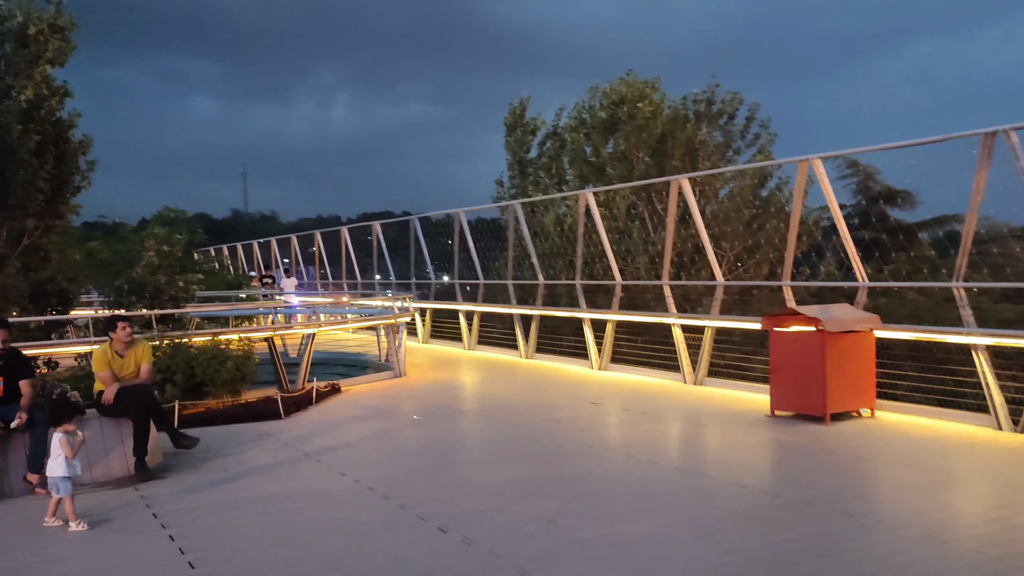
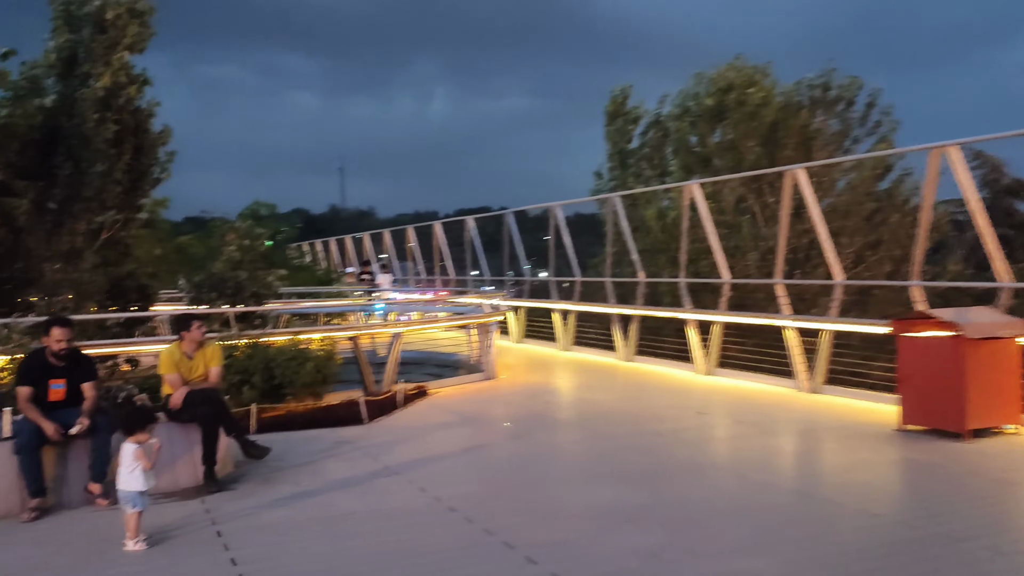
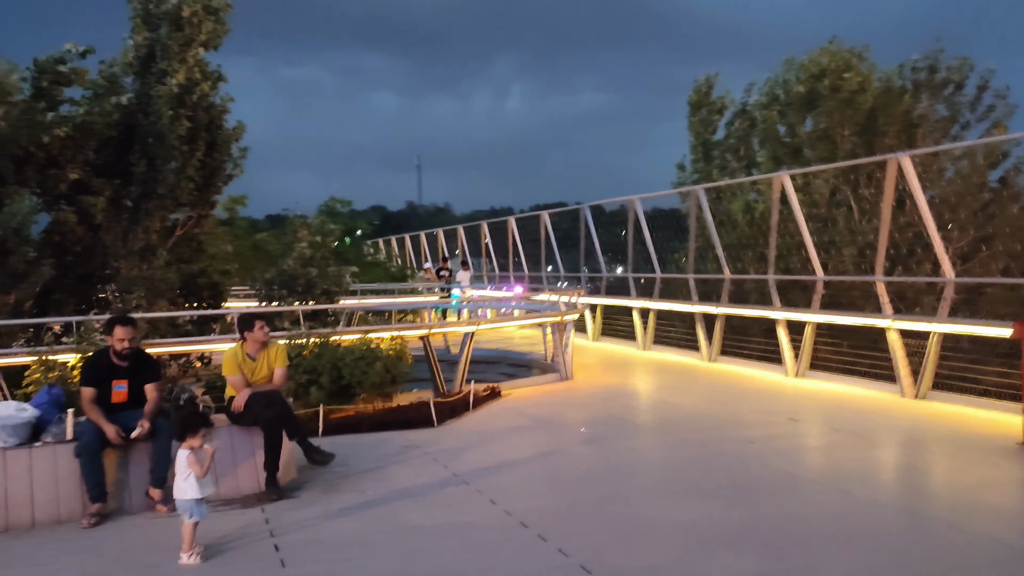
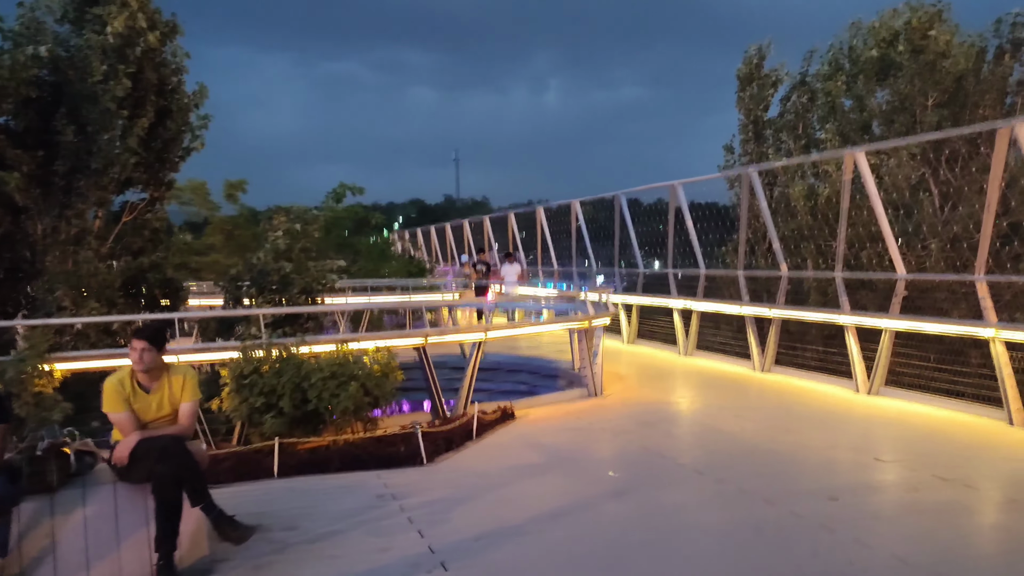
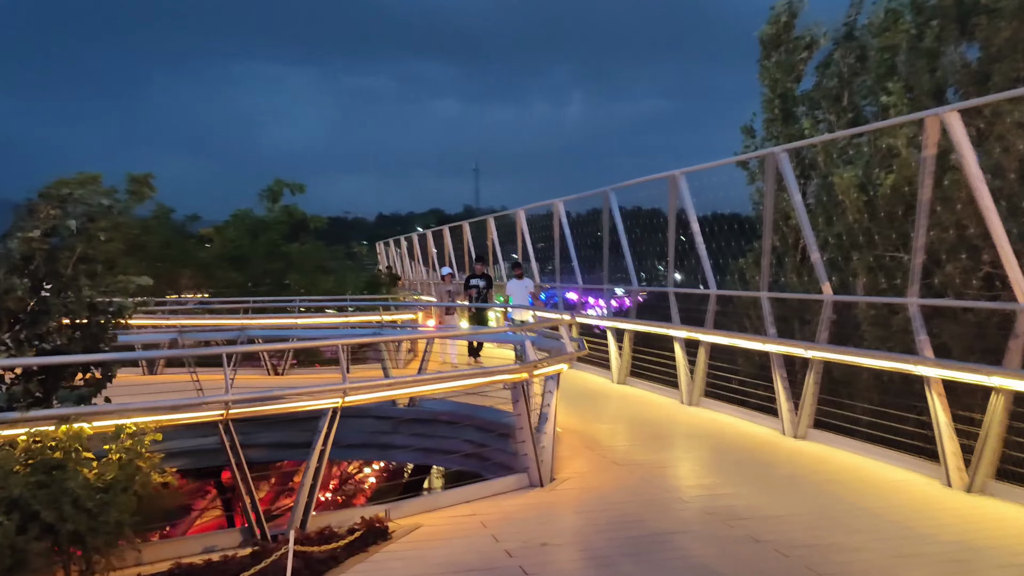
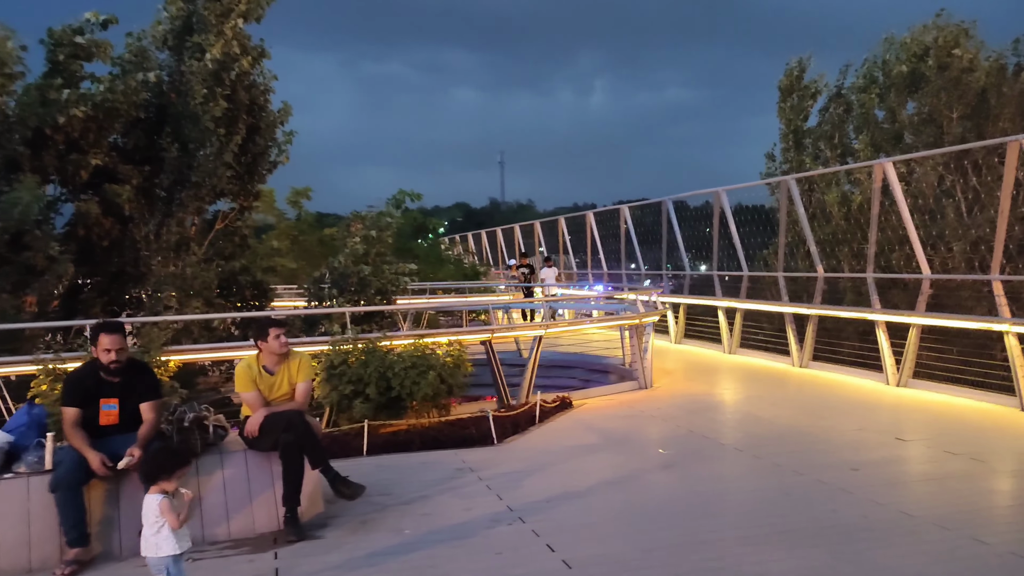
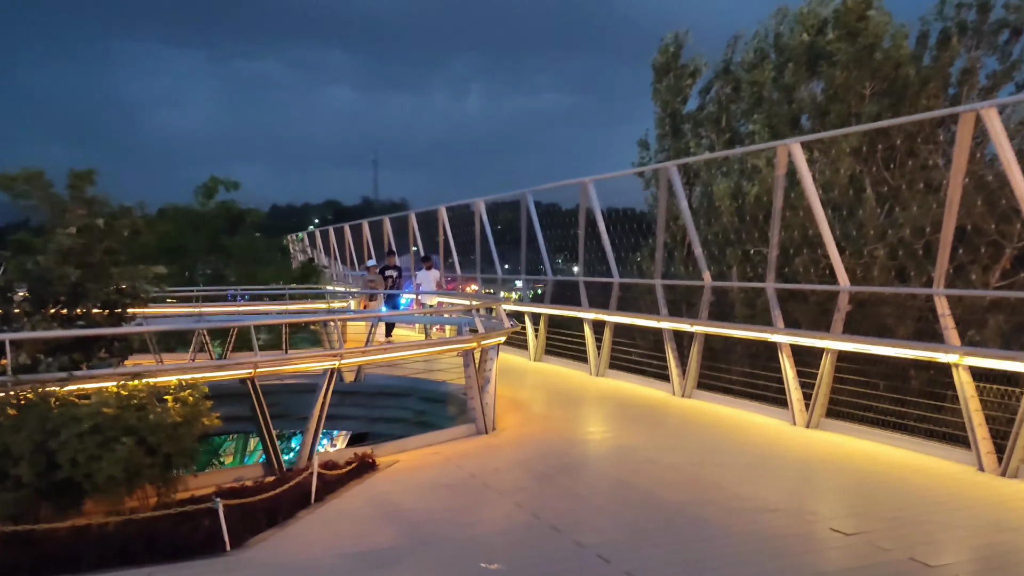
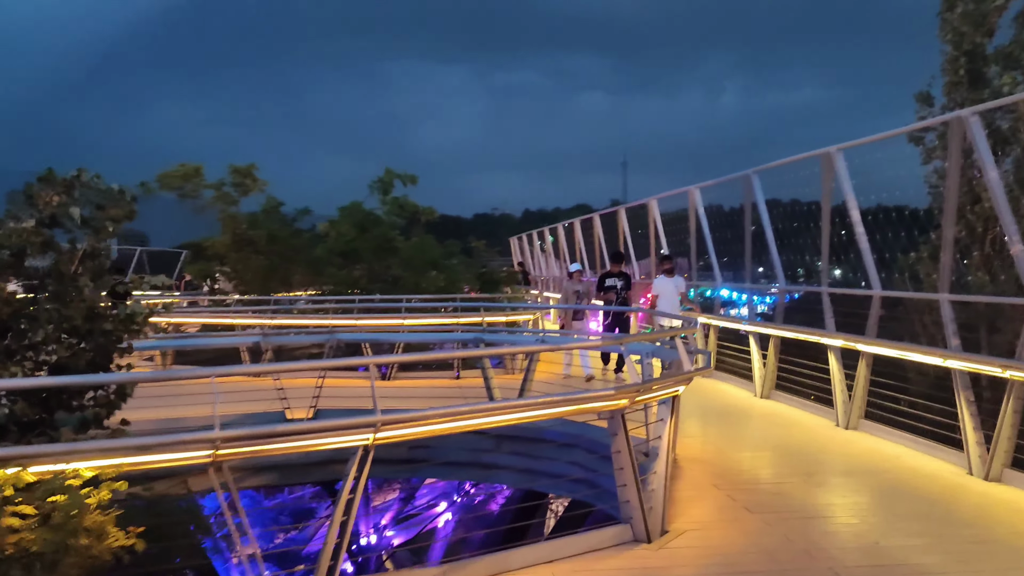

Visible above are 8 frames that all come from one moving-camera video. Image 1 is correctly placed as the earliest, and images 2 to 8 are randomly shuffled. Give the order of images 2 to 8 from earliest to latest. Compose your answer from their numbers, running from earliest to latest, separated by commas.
2, 3, 6, 4, 7, 5, 8
